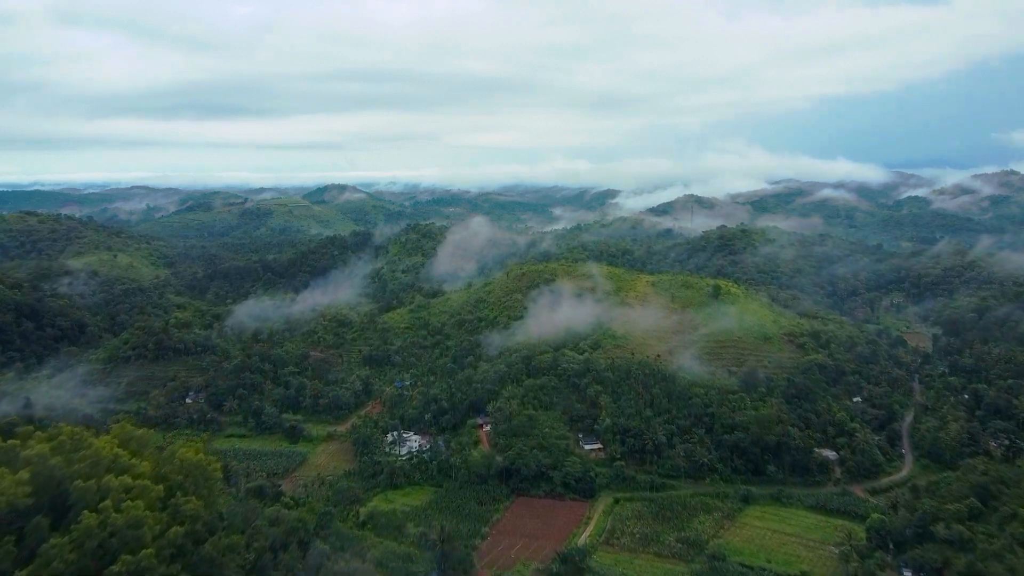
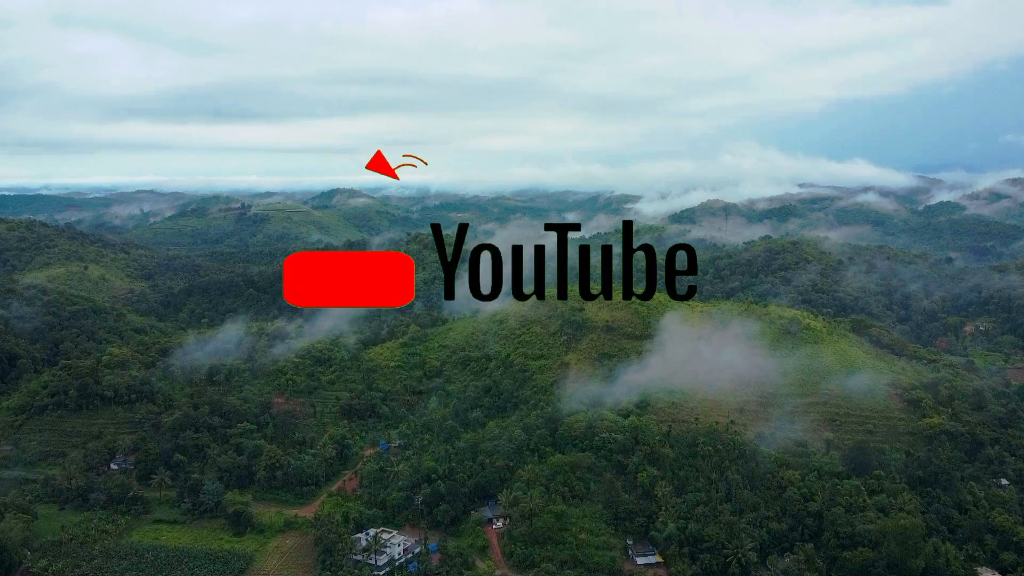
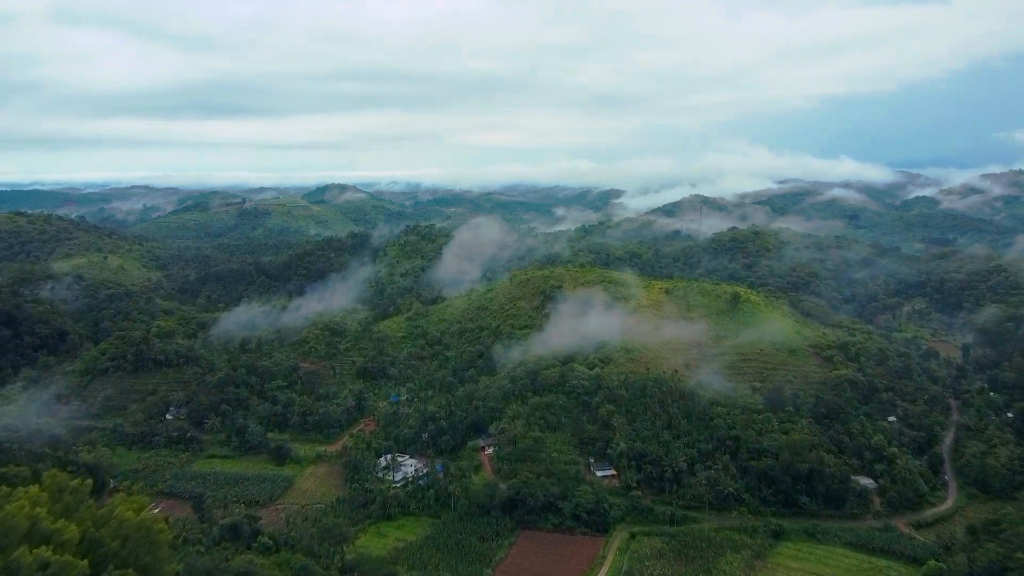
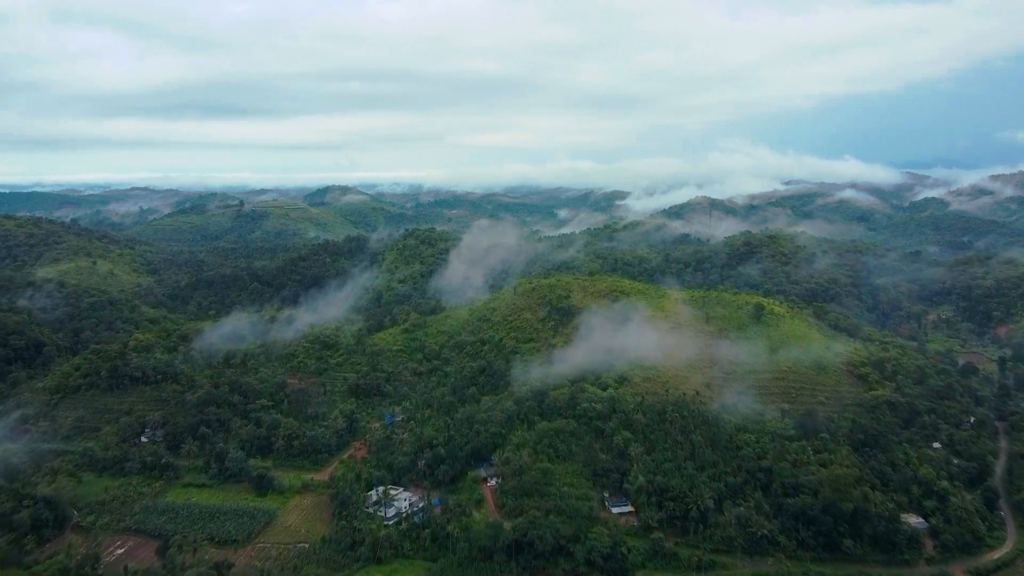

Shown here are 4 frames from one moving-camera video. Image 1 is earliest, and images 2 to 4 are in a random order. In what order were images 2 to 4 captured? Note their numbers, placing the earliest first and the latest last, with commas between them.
3, 4, 2
